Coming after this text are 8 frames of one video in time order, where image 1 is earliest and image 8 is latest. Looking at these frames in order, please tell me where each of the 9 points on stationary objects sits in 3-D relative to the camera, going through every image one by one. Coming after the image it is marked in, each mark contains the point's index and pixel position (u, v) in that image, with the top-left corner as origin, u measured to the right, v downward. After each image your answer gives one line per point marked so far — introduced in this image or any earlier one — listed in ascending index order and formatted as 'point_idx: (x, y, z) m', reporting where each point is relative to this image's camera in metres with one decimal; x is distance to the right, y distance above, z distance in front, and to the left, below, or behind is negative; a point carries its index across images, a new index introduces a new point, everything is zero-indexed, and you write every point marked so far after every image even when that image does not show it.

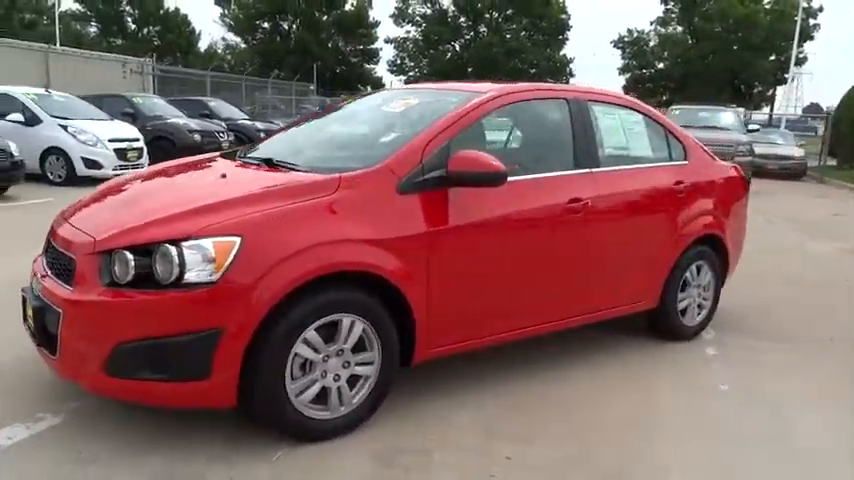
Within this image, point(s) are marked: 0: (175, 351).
0: (-1.0, -0.4, +3.3) m
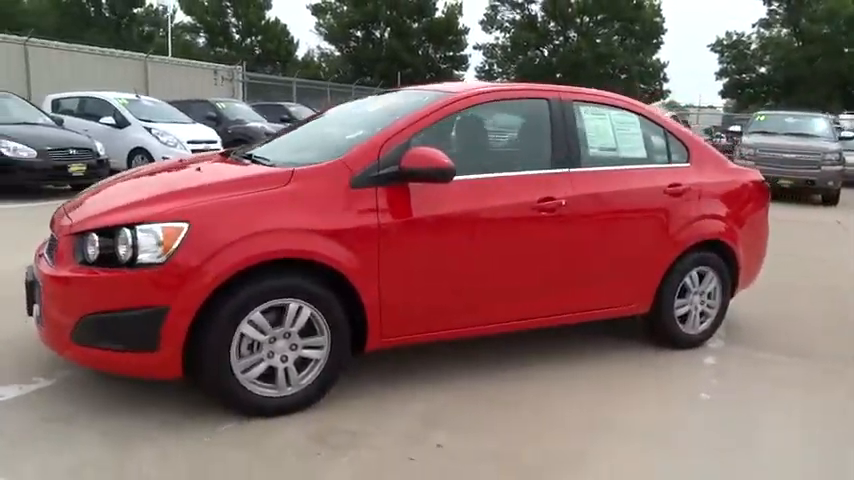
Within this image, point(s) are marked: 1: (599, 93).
0: (-1.3, -0.4, +3.7) m
1: (+1.0, +0.9, +5.1) m
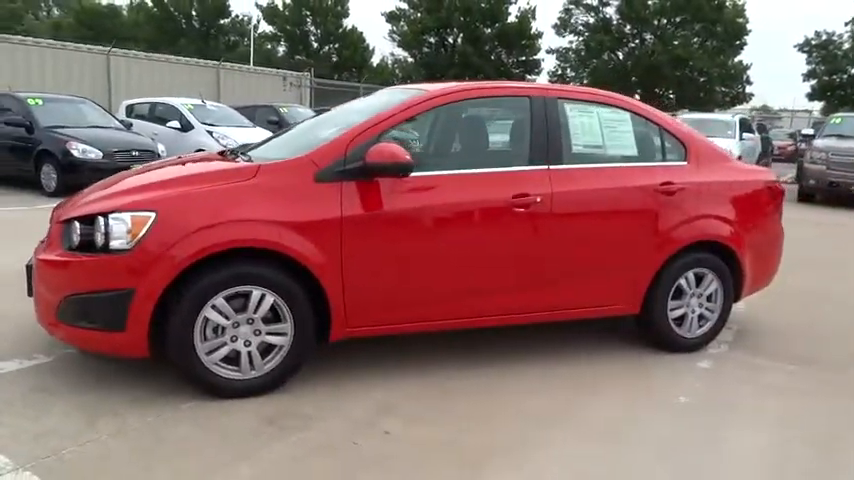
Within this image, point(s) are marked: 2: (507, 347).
0: (-1.6, -0.3, +4.0) m
1: (+1.0, +0.9, +5.1) m
2: (+0.5, -0.7, +5.2) m
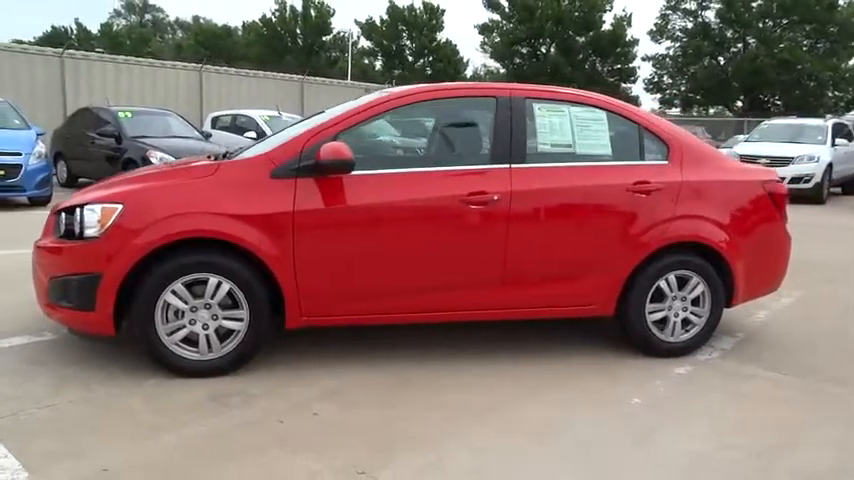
0: (-1.9, -0.3, +4.5) m
1: (+0.8, +0.9, +5.1) m
2: (+0.3, -0.7, +5.3) m
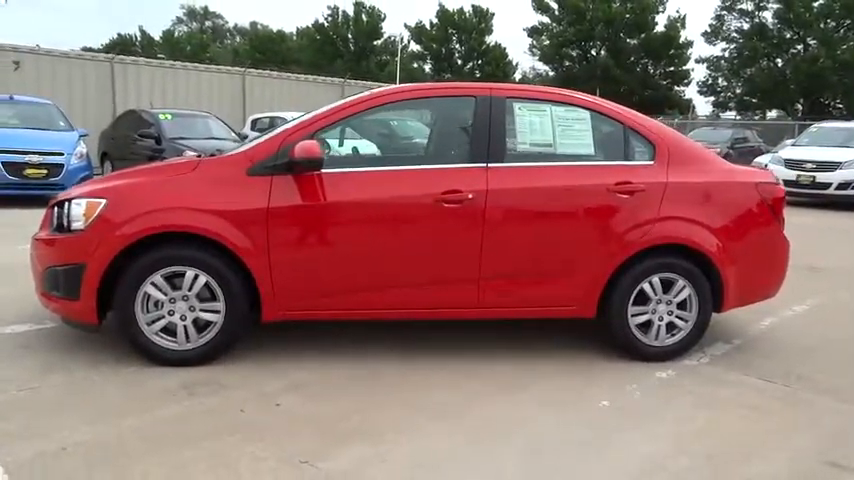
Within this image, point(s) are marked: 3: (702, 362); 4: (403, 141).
0: (-2.1, -0.2, +4.7) m
1: (+0.7, +0.9, +5.1) m
2: (+0.2, -0.6, +5.3) m
3: (+1.7, -0.8, +5.1) m
4: (-0.1, +0.6, +4.9) m
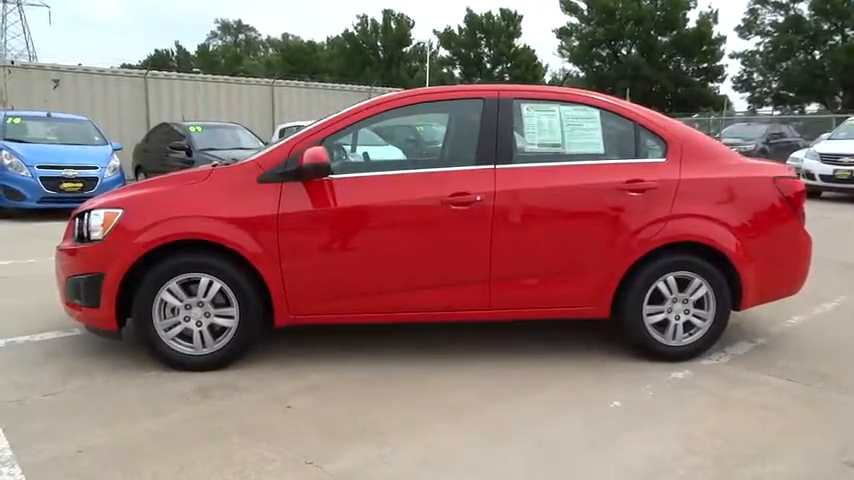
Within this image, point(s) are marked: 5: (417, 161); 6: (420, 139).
0: (-2.0, -0.3, +4.8) m
1: (+0.8, +0.9, +5.1) m
2: (+0.3, -0.7, +5.3) m
3: (+1.8, -0.7, +5.1) m
4: (-0.1, +0.6, +4.9) m
5: (-0.1, +0.5, +4.9) m
6: (-0.1, +0.6, +4.9) m
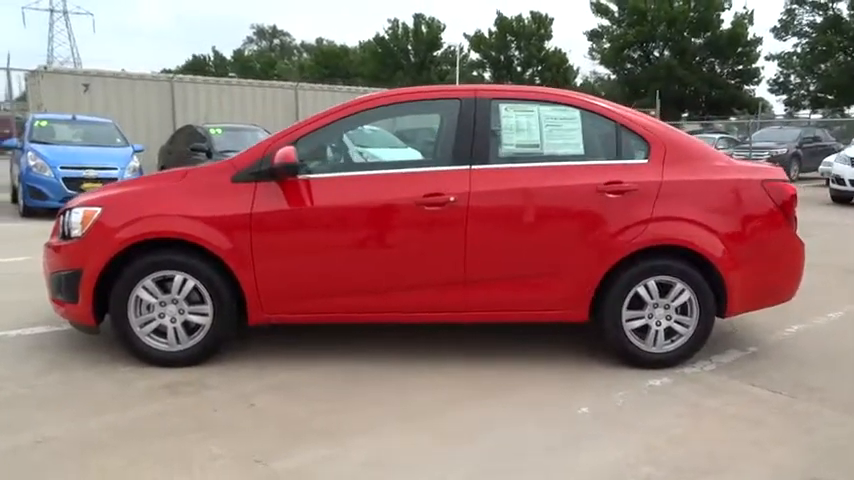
0: (-2.2, -0.3, +5.0) m
1: (+0.6, +0.9, +5.0) m
2: (+0.2, -0.7, +5.2) m
3: (+1.7, -0.8, +4.9) m
4: (-0.2, +0.6, +4.9) m
5: (-0.2, +0.5, +4.8) m
6: (-0.2, +0.6, +4.9) m
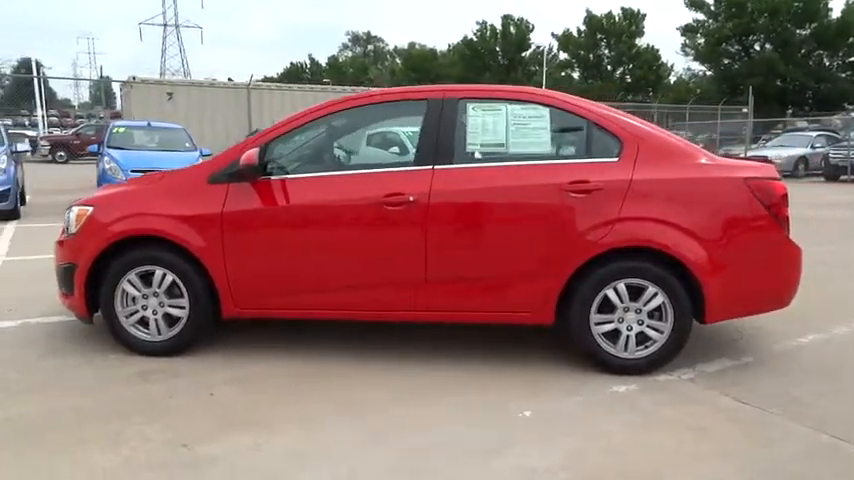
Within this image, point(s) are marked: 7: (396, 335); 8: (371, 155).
0: (-2.3, -0.2, +5.3) m
1: (+0.5, +0.9, +4.9) m
2: (0.0, -0.7, +5.2) m
3: (+1.4, -0.8, +4.6) m
4: (-0.4, +0.6, +4.9) m
5: (-0.4, +0.5, +4.9) m
6: (-0.4, +0.6, +4.9) m
7: (-0.2, -0.6, +5.4) m
8: (-0.3, +0.5, +4.9) m
